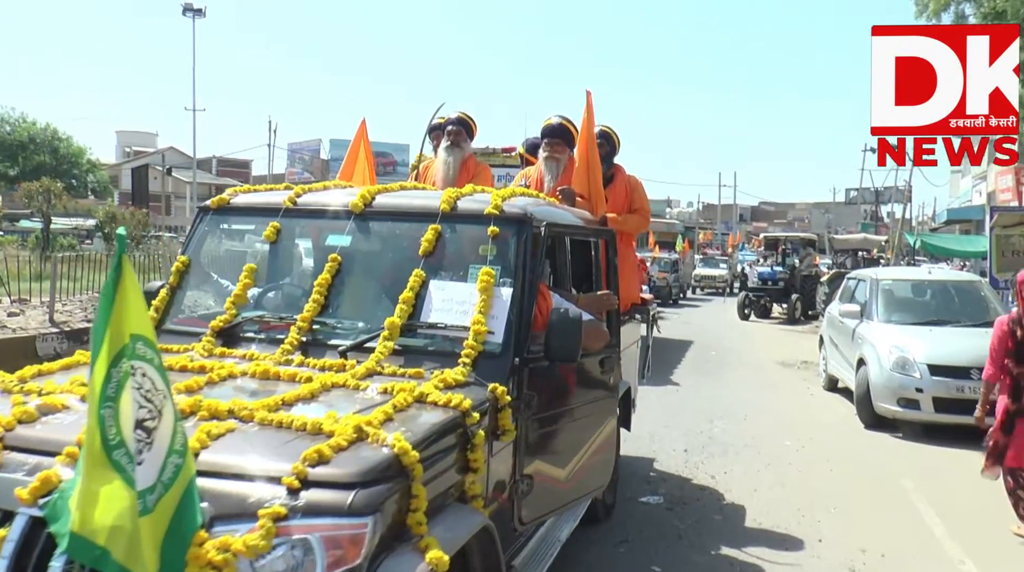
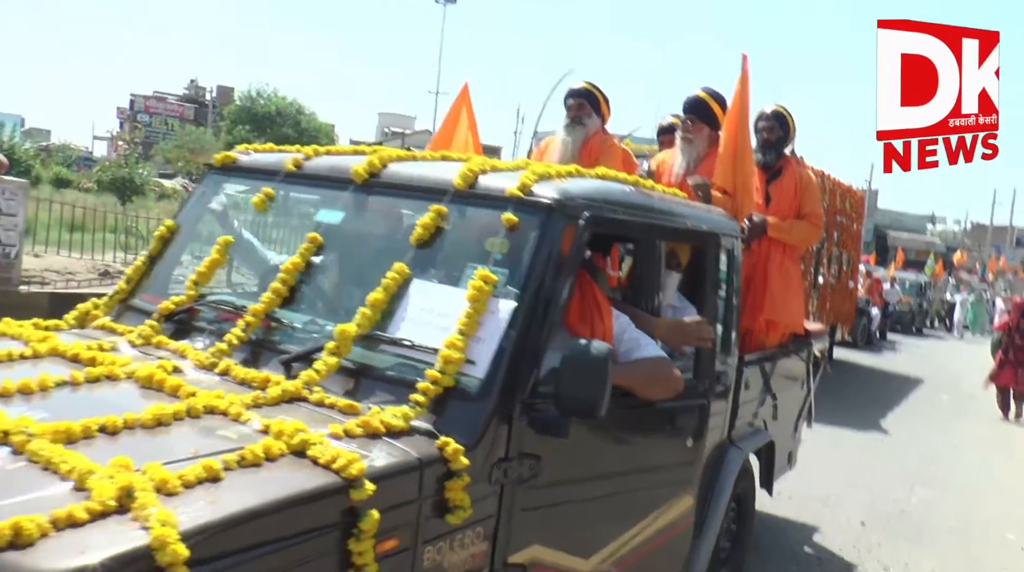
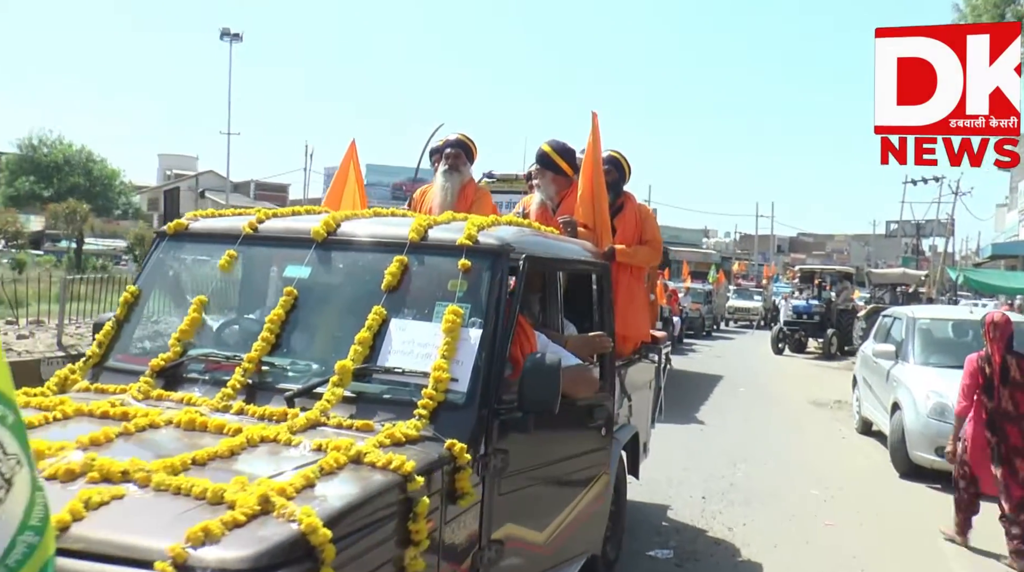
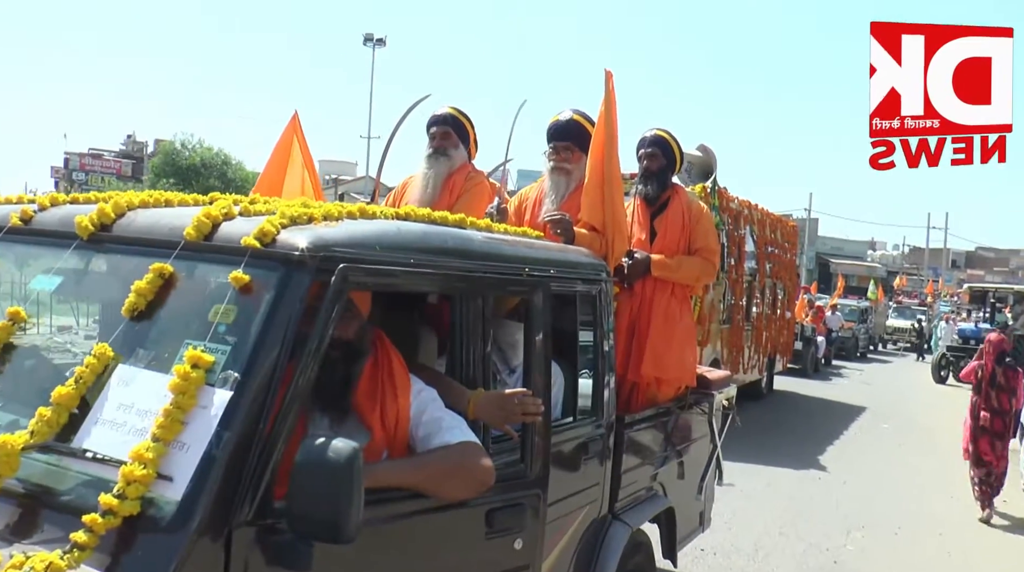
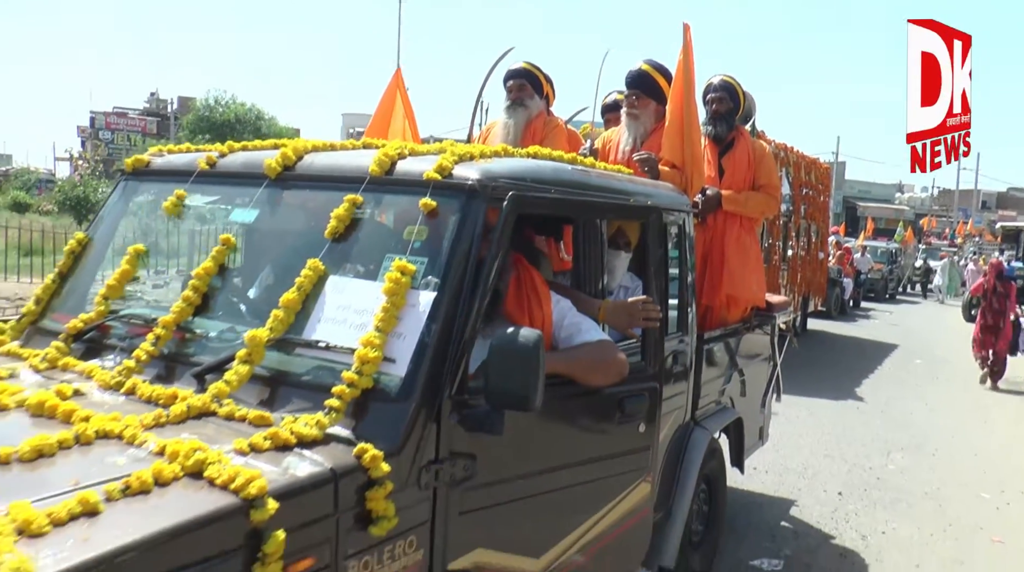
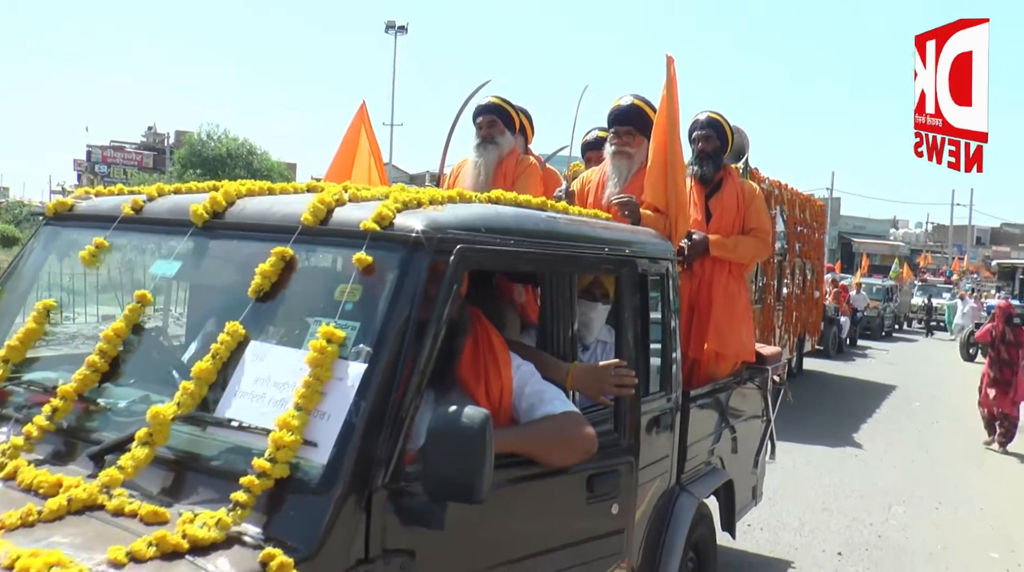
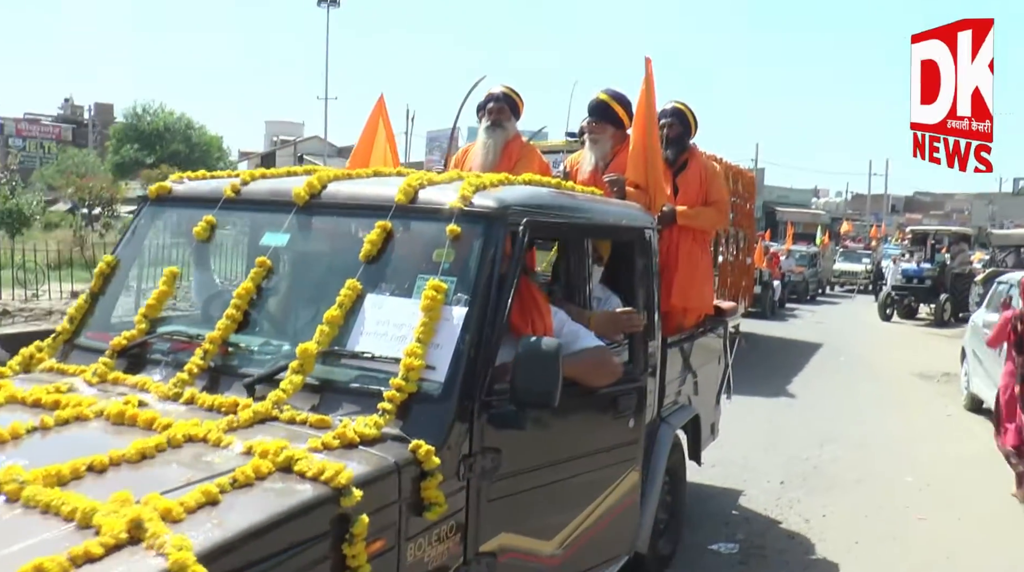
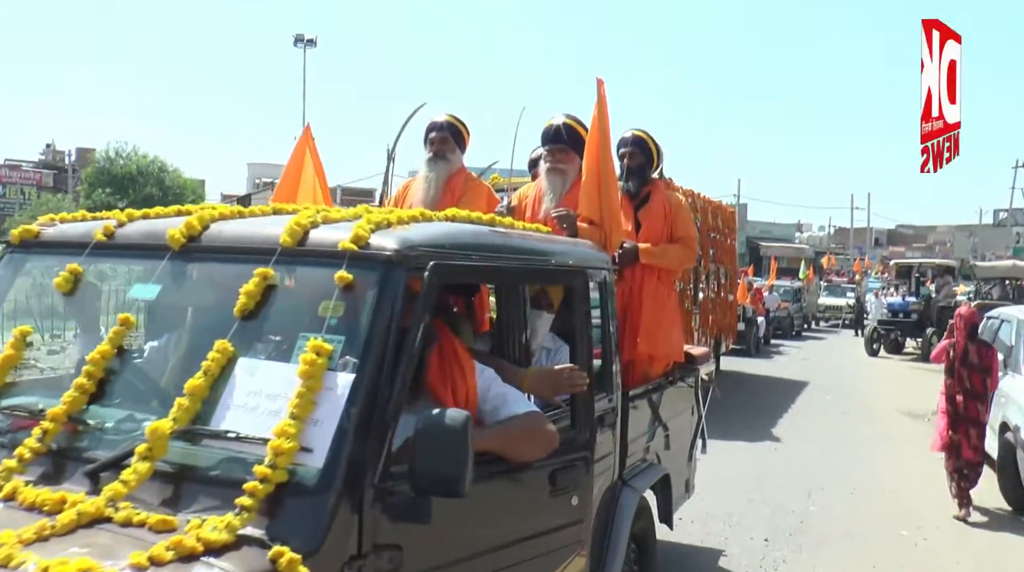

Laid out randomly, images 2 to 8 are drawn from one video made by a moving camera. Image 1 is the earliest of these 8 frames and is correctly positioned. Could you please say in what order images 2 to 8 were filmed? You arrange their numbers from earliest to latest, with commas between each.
3, 7, 8, 4, 6, 5, 2
